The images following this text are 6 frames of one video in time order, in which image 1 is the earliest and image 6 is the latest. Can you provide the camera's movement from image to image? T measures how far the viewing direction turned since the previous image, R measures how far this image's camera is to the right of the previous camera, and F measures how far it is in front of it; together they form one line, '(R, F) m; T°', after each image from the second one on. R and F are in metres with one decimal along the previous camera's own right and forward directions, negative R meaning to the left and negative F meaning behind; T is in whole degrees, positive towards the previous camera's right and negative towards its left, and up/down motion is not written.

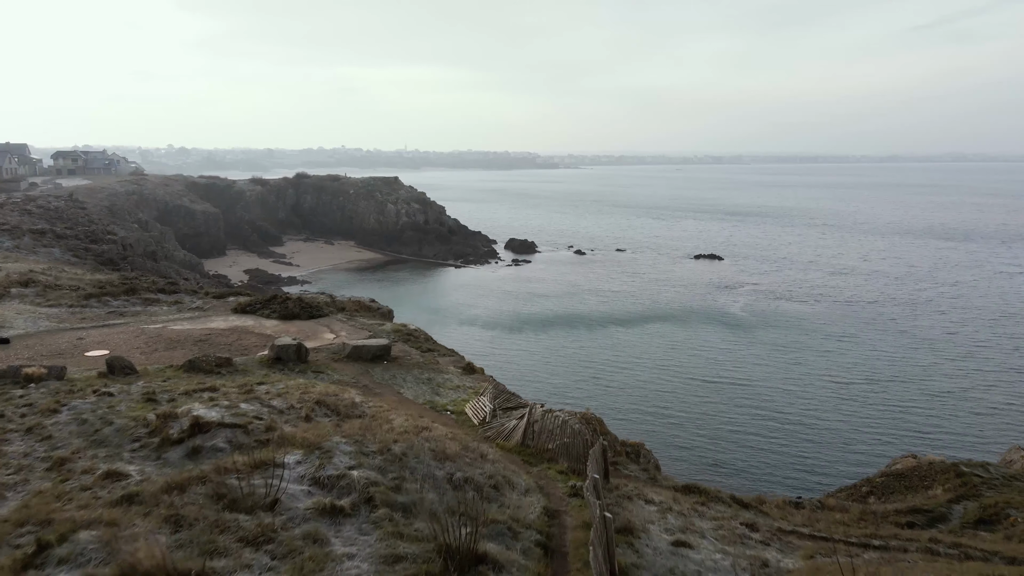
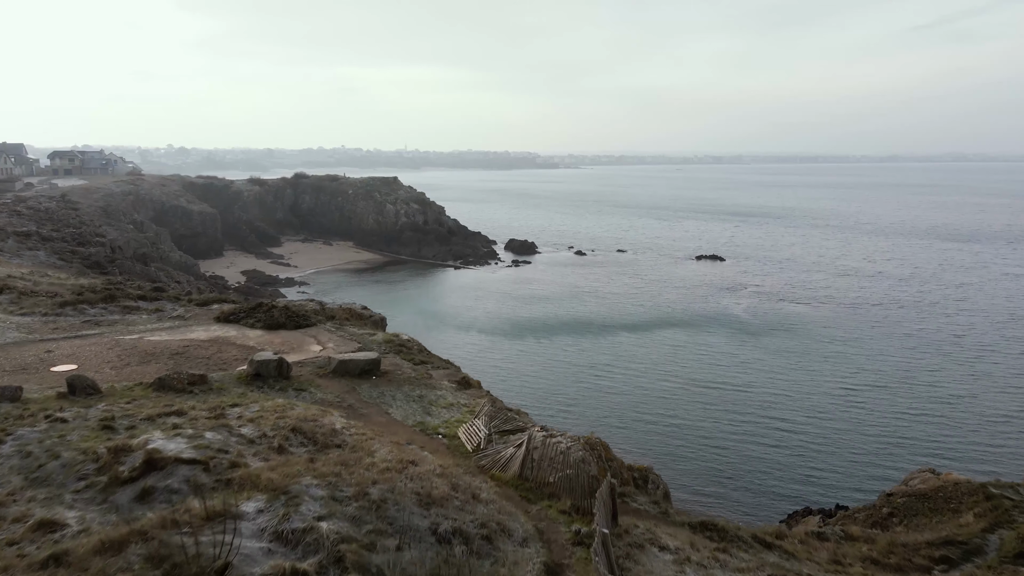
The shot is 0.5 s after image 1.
(0.0, +0.7) m; 0°
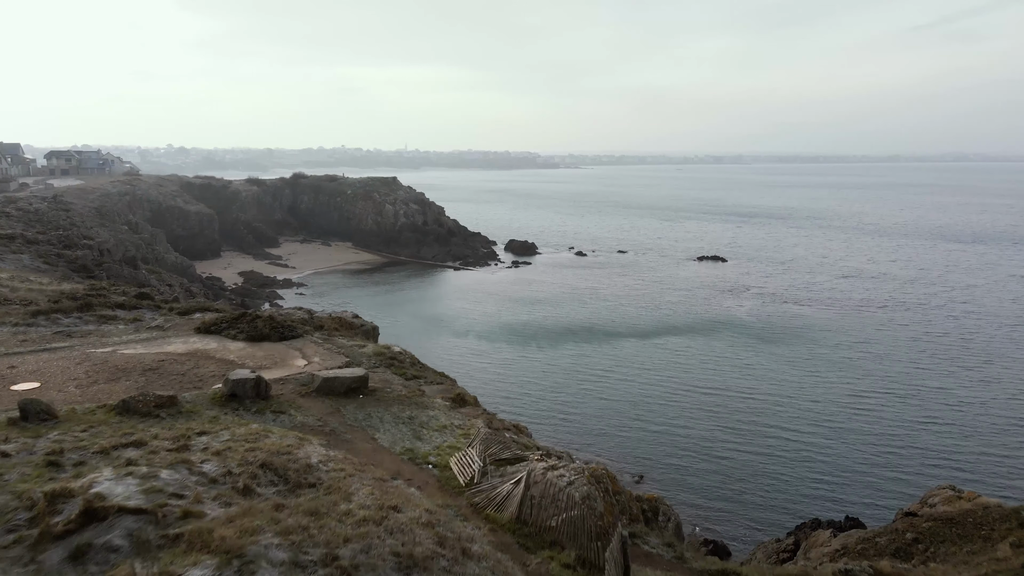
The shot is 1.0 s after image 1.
(0.0, +0.8) m; 0°
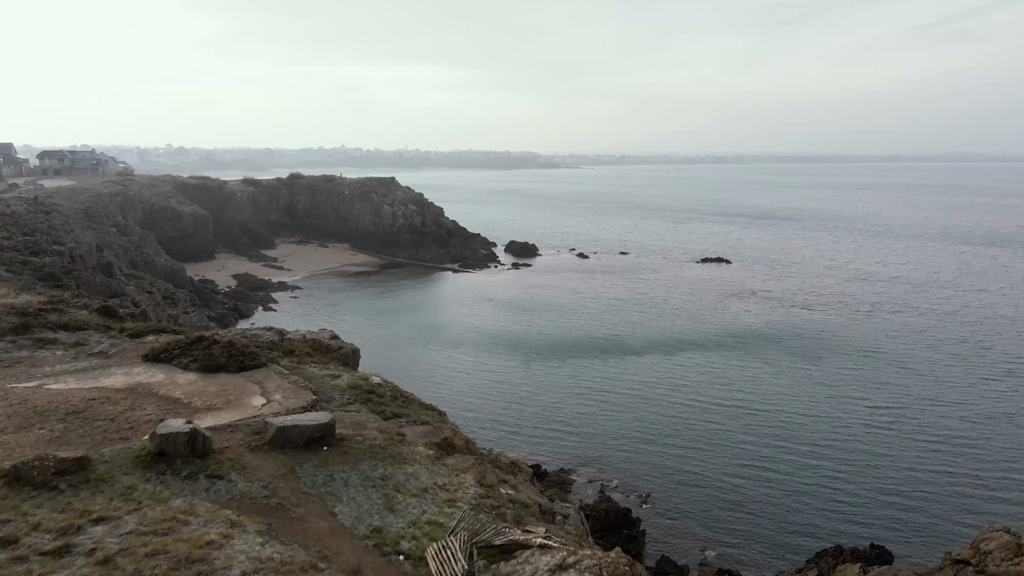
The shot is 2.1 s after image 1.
(0.0, +1.7) m; 0°
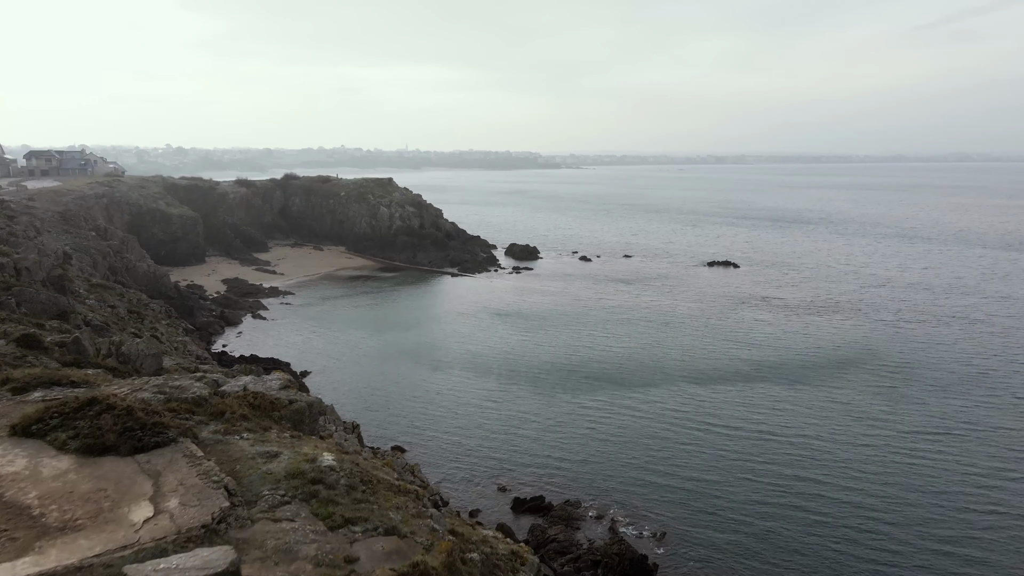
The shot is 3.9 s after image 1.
(0.0, +2.8) m; 0°
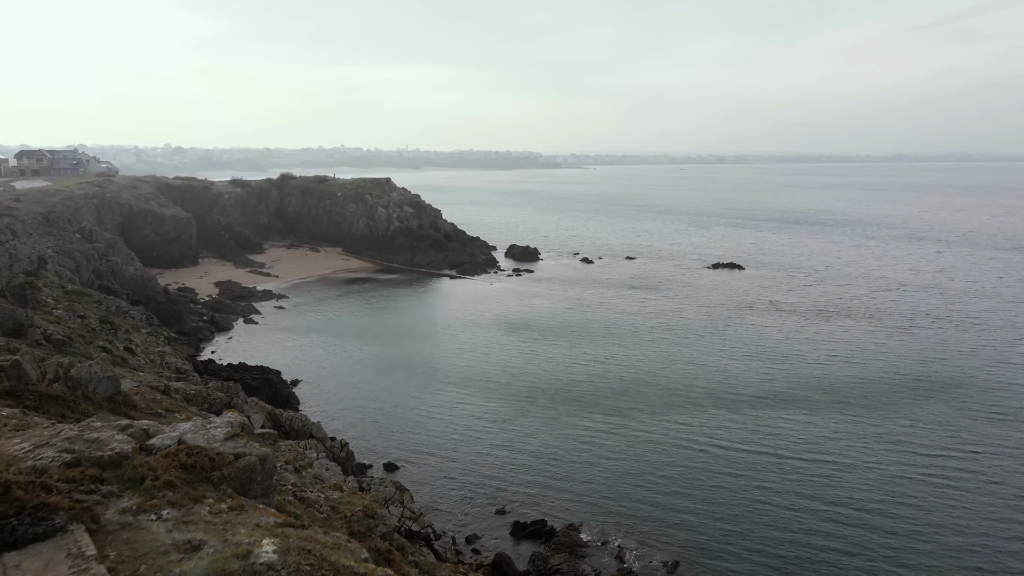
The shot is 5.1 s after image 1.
(0.0, +1.9) m; 0°
